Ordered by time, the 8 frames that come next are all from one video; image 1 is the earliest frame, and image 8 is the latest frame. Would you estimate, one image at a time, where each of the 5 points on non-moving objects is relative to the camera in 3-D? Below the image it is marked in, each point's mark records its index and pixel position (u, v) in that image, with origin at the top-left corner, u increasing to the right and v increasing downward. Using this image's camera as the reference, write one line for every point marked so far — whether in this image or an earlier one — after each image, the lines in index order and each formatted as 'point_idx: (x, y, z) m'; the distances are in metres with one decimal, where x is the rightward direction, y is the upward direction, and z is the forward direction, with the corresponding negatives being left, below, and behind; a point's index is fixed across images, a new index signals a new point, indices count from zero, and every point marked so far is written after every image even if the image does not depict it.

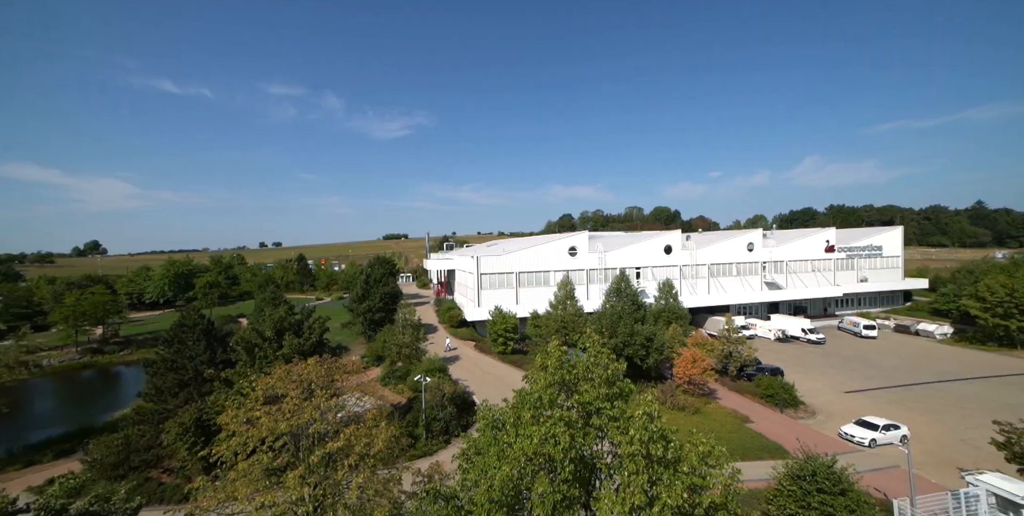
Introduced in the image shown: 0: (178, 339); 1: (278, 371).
0: (-13.8, -3.2, +19.9) m
1: (-8.1, -3.7, +16.2) m
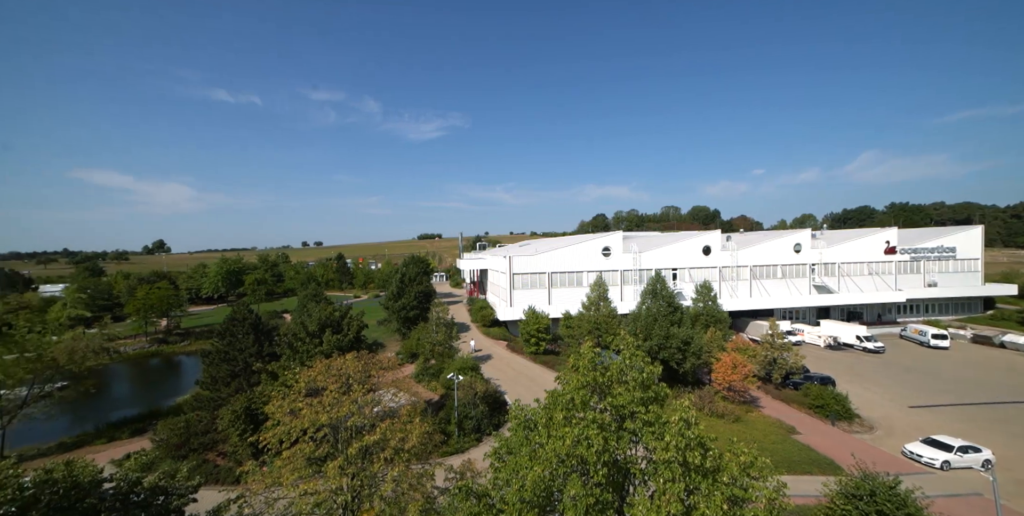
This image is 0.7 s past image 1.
0: (-12.4, -3.1, +20.8) m
1: (-6.9, -3.7, +16.7) m
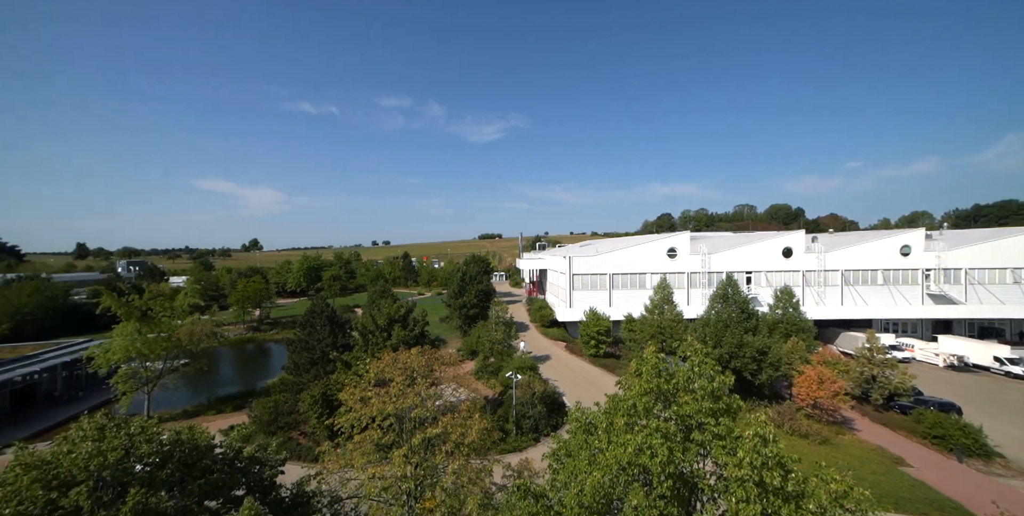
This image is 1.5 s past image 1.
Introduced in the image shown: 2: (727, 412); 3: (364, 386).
0: (-9.6, -3.0, +22.1) m
1: (-4.8, -3.6, +17.3) m
2: (+4.3, -3.1, +9.2) m
3: (-5.1, -4.3, +15.9) m
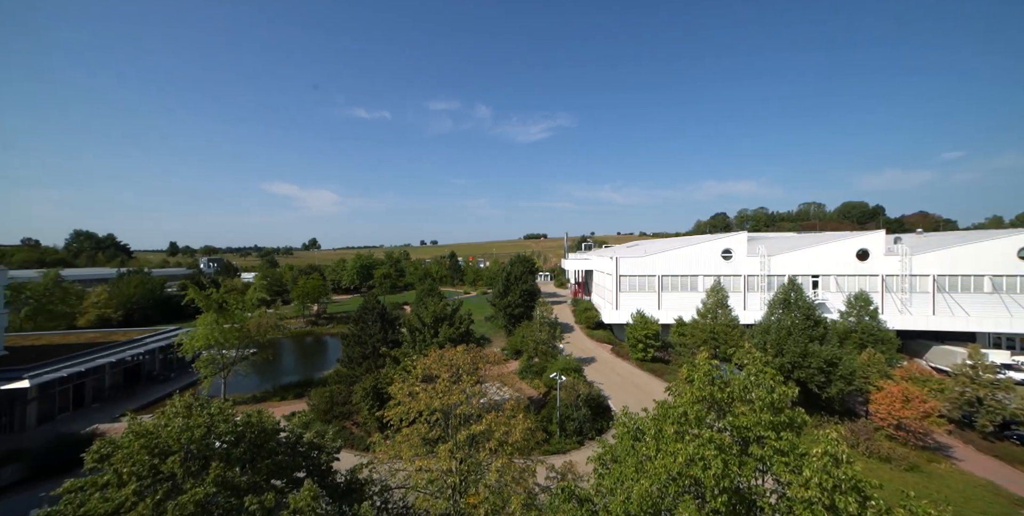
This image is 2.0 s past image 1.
0: (-7.4, -2.9, +22.7) m
1: (-3.1, -3.6, +17.5) m
2: (+5.2, -3.1, +8.6) m
3: (-3.6, -4.3, +16.1) m
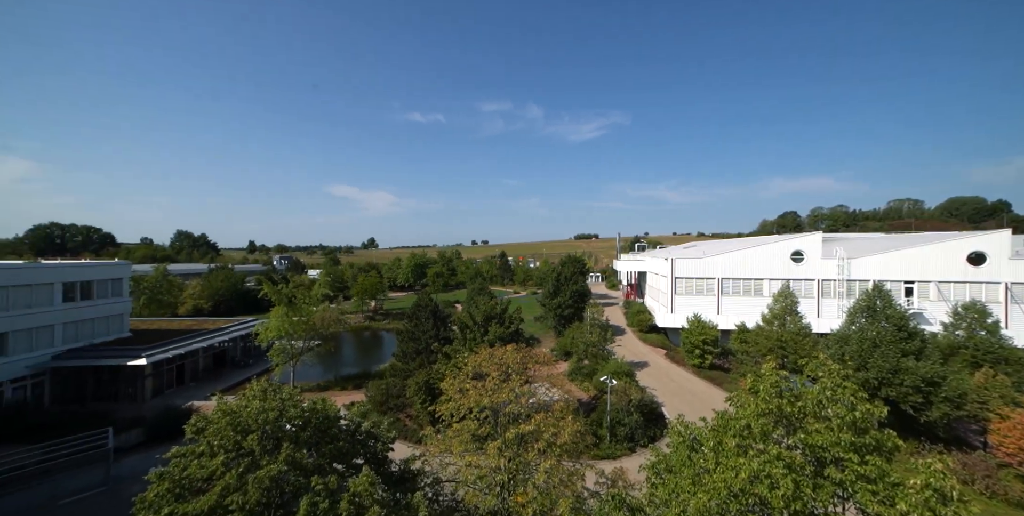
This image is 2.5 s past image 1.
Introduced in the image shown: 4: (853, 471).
0: (-5.0, -2.9, +23.0) m
1: (-1.2, -3.6, +17.4) m
2: (+6.0, -3.2, +7.6) m
3: (-1.9, -4.2, +16.1) m
4: (+5.3, -3.3, +7.1) m
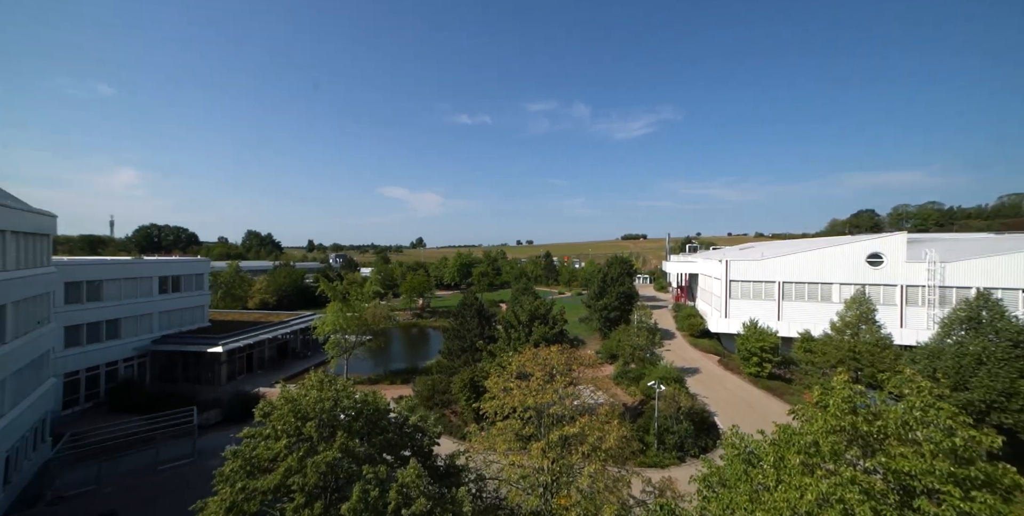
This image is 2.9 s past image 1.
0: (-2.7, -2.9, +23.0) m
1: (+0.5, -3.6, +16.9) m
2: (+6.7, -3.2, +6.6) m
3: (-0.3, -4.2, +15.7) m
4: (+5.9, -3.4, +6.1) m
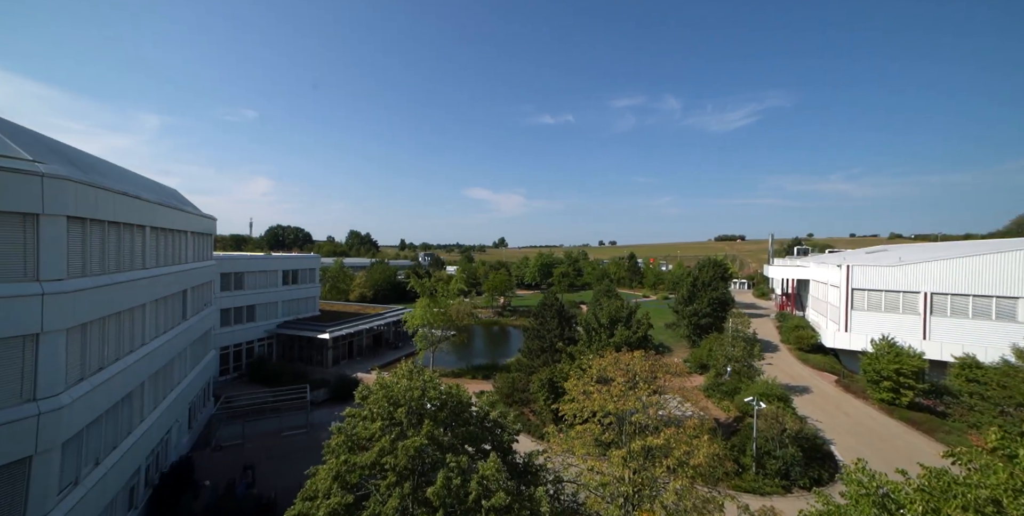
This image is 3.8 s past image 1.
0: (+1.2, -2.9, +21.5) m
1: (+3.3, -3.6, +15.0) m
2: (+7.7, -3.3, +3.7) m
3: (+2.3, -4.2, +14.0) m
4: (+6.8, -3.4, +3.4) m
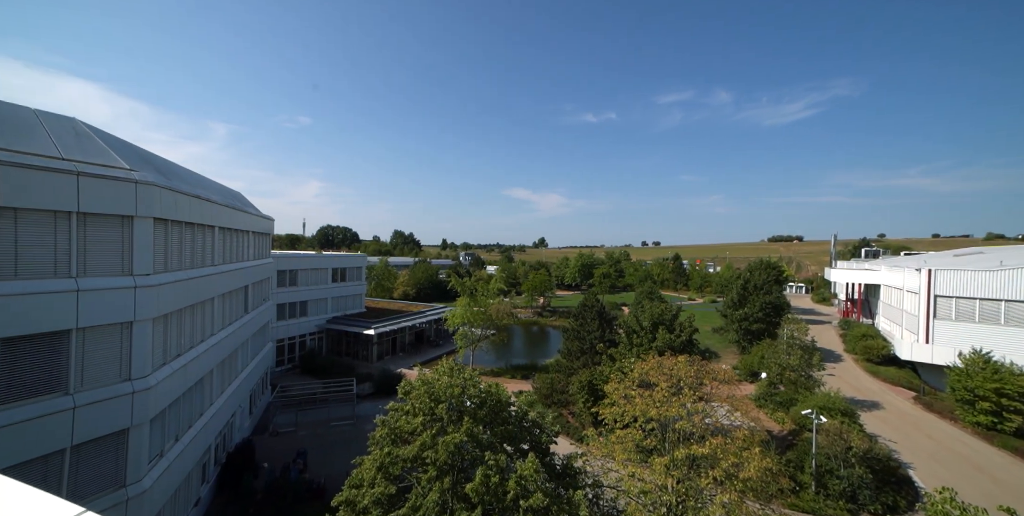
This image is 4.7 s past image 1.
0: (+3.1, -2.8, +20.0) m
1: (+4.6, -3.6, +13.3) m
2: (+7.9, -3.4, +1.7) m
3: (+3.5, -4.2, +12.4) m
4: (+7.0, -3.5, +1.5) m
